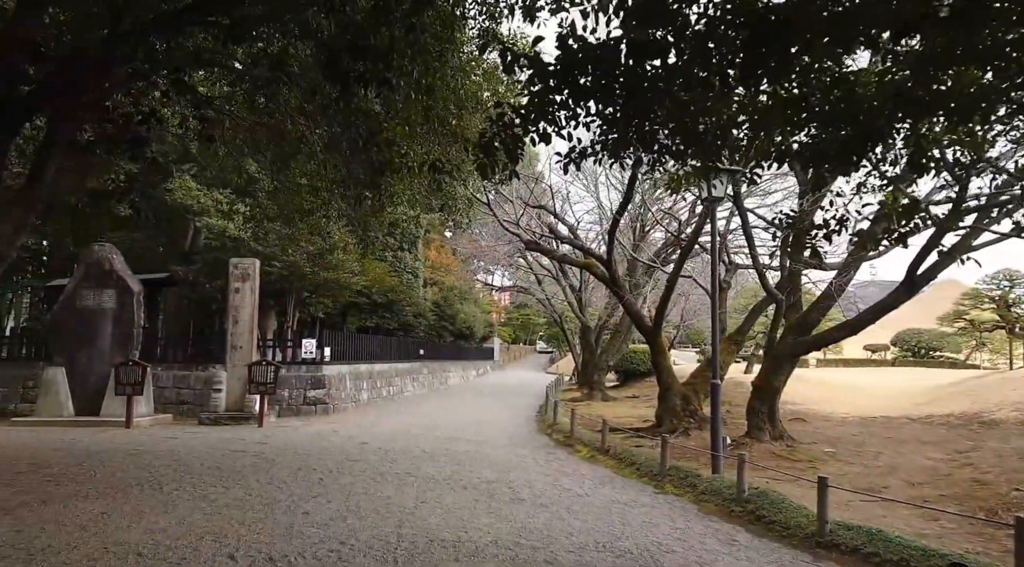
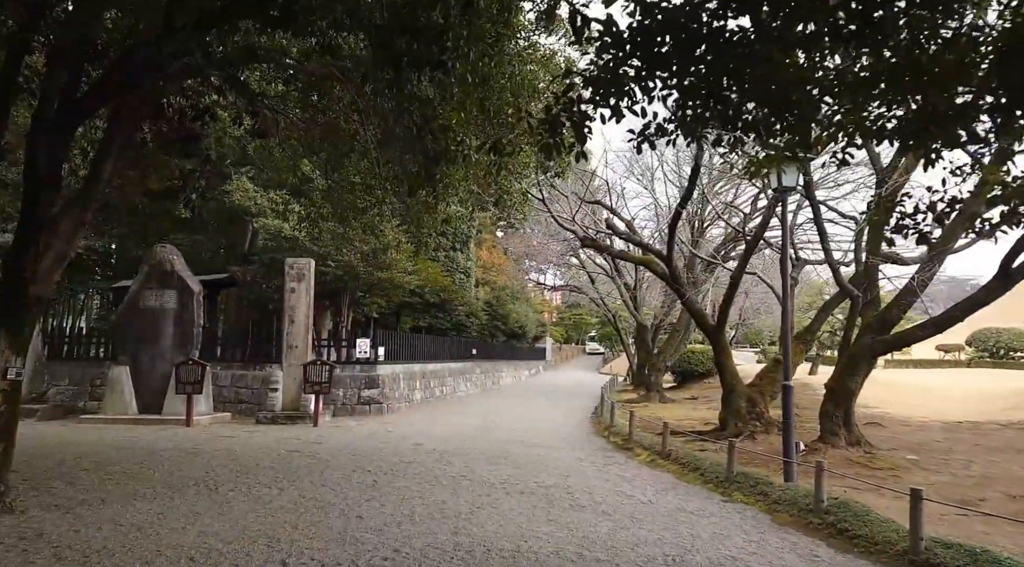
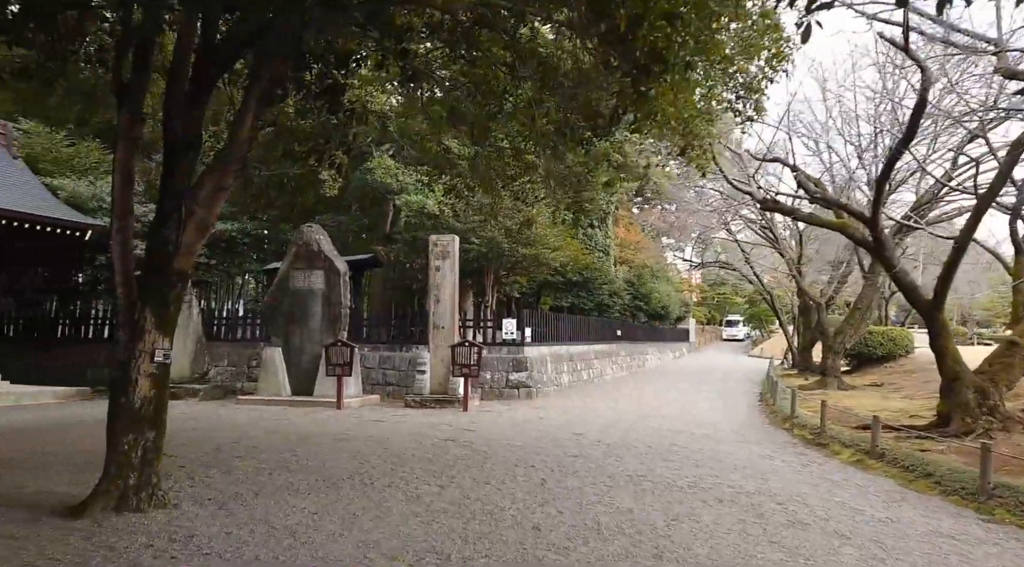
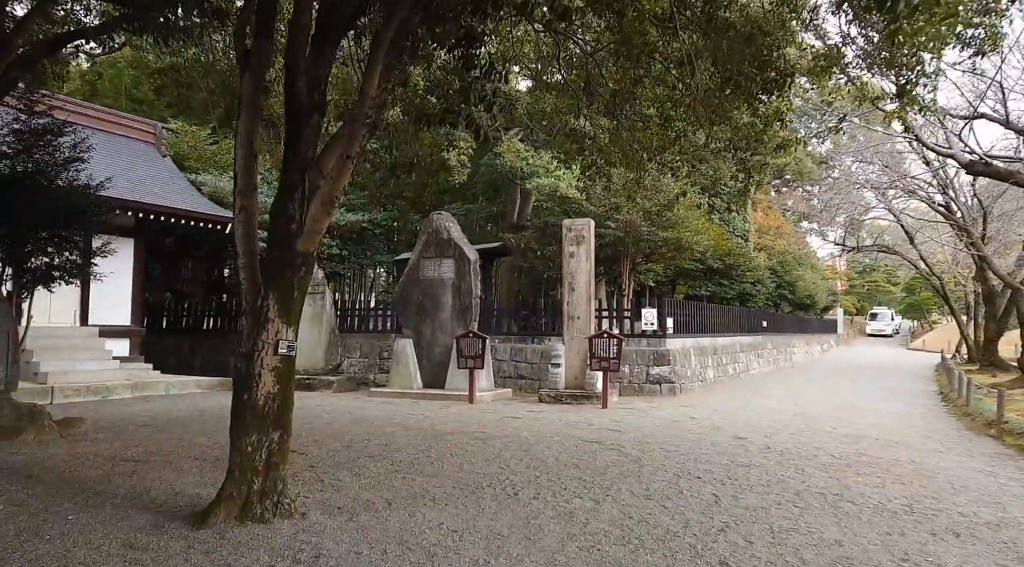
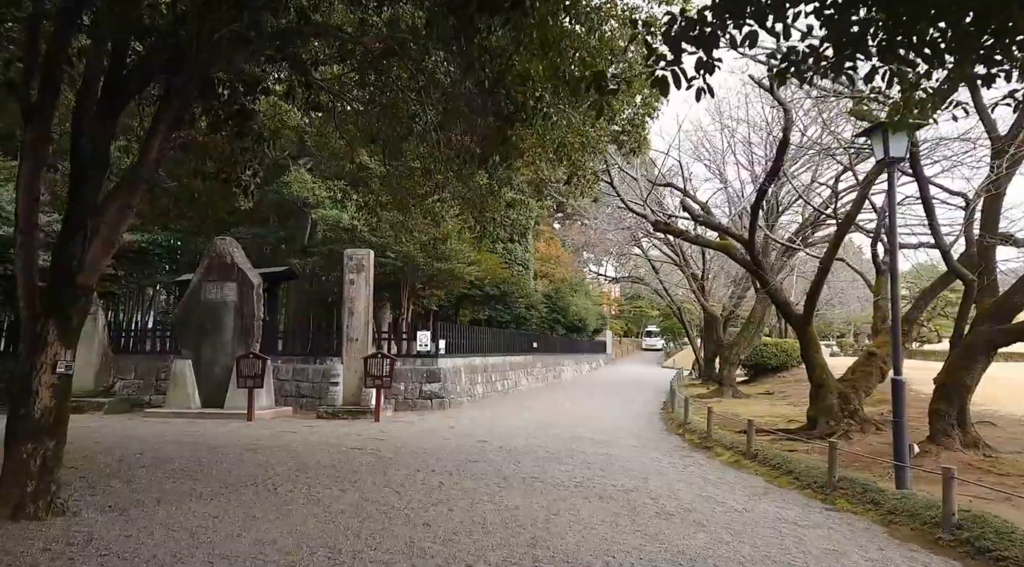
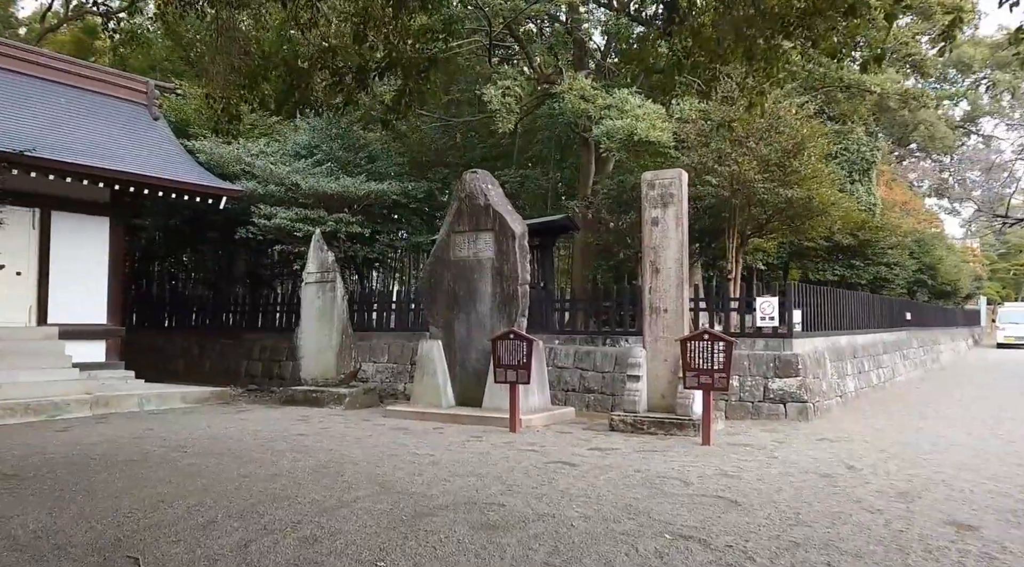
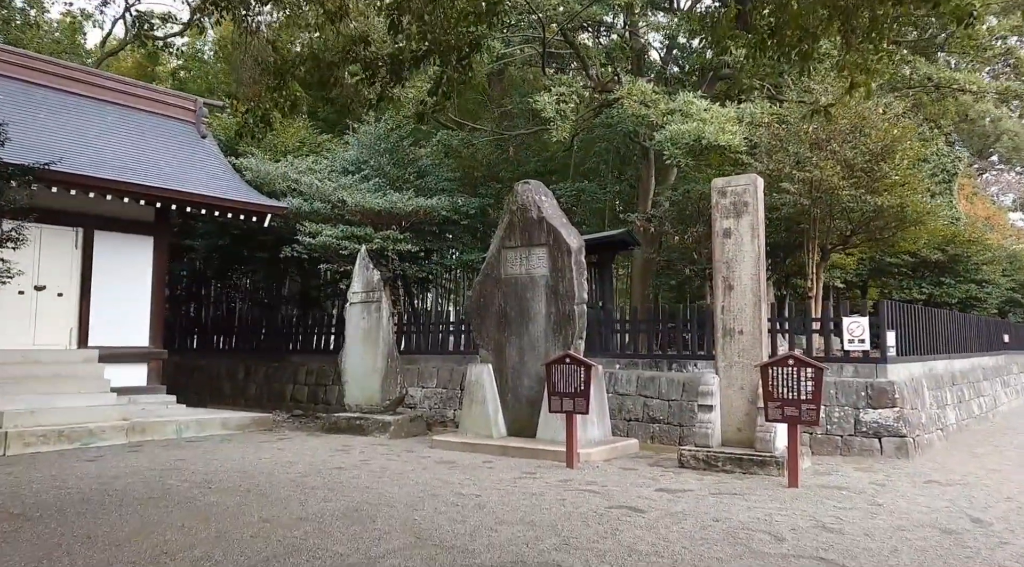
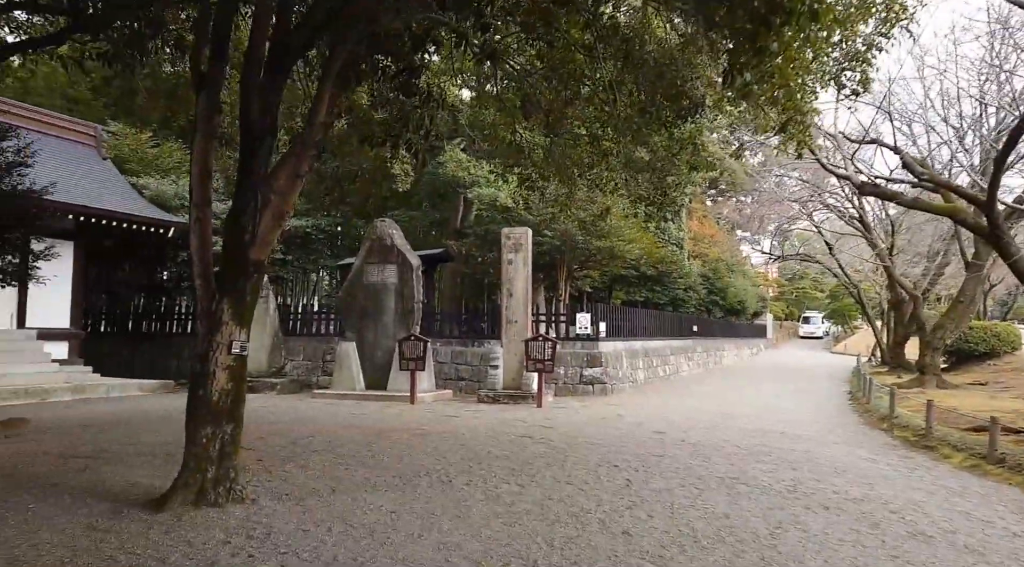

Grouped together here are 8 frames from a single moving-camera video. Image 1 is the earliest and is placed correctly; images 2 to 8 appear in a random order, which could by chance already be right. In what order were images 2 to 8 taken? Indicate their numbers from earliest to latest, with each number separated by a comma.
2, 5, 3, 8, 4, 6, 7
